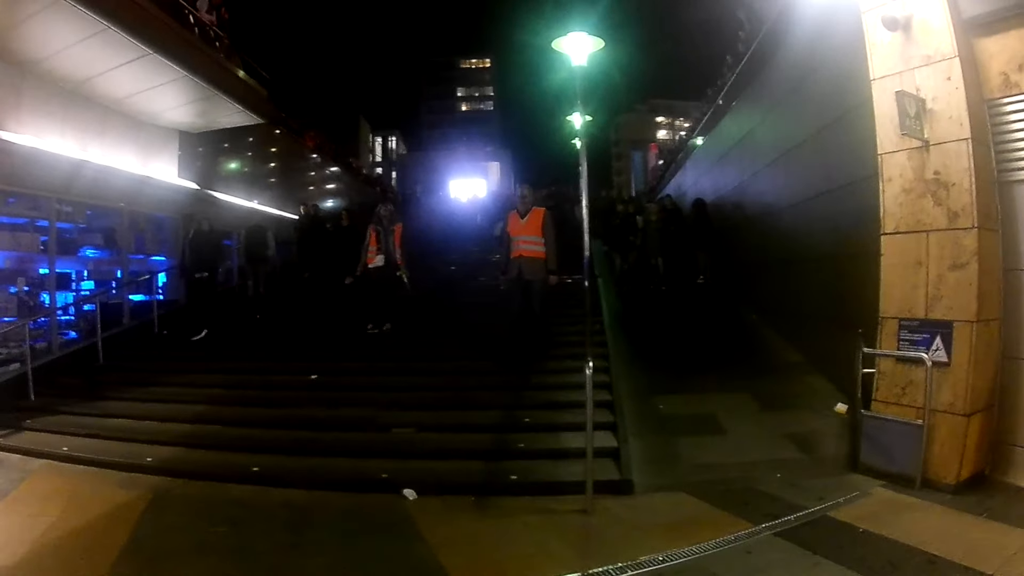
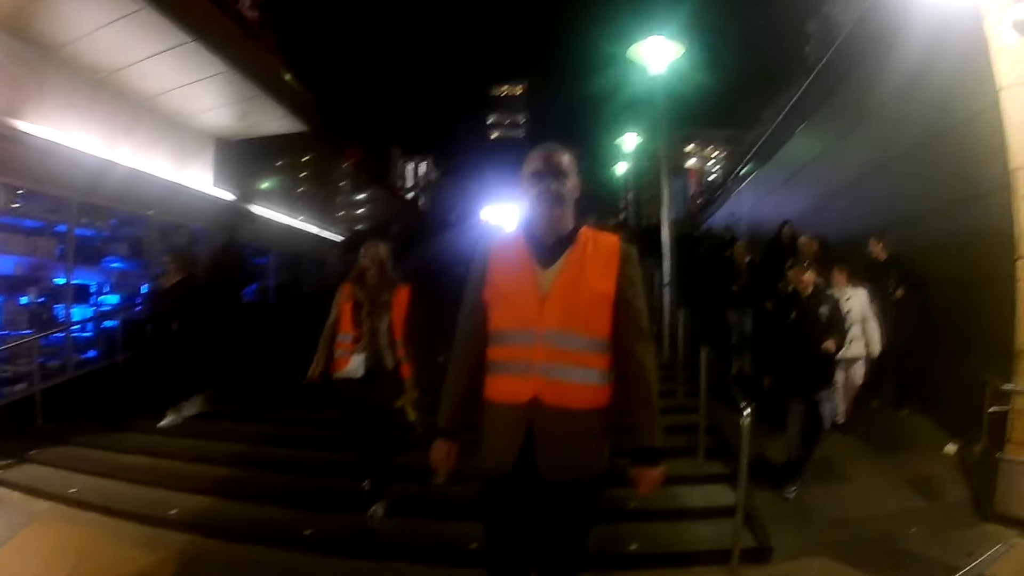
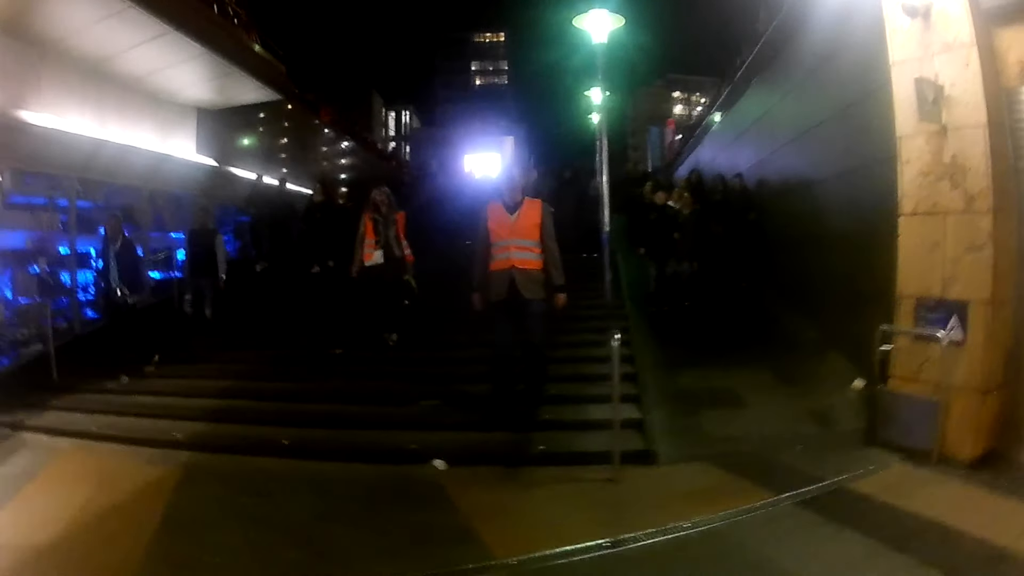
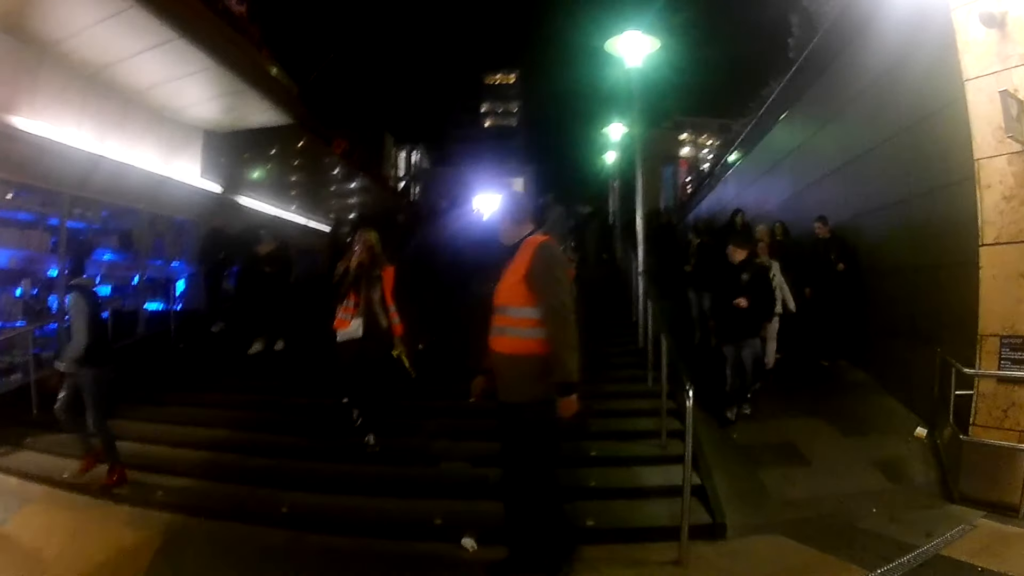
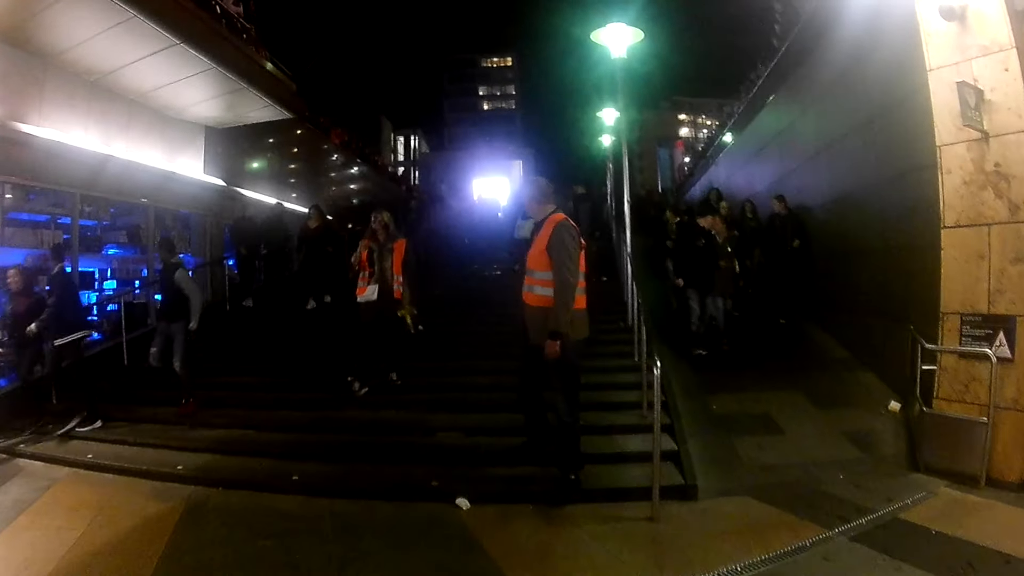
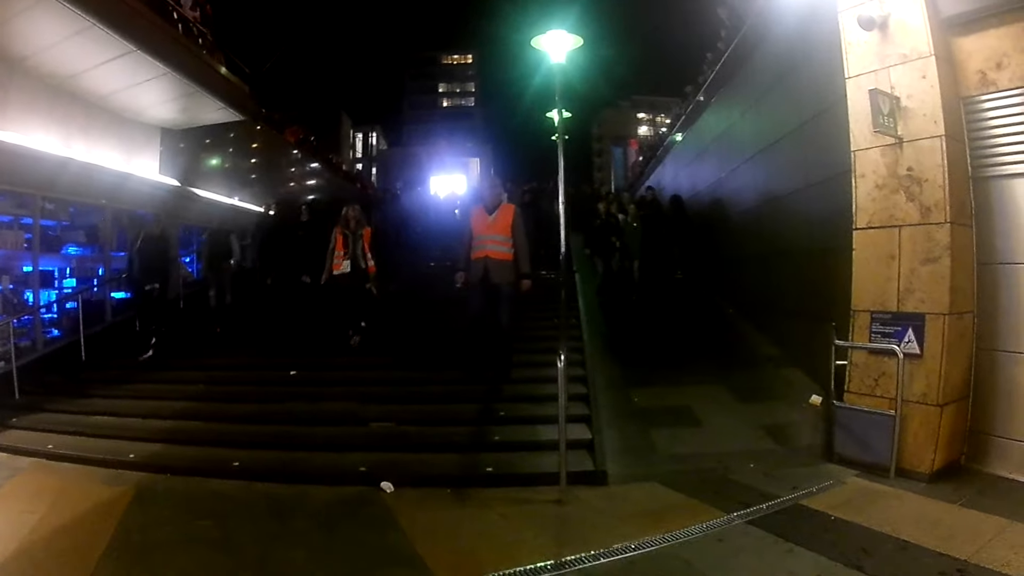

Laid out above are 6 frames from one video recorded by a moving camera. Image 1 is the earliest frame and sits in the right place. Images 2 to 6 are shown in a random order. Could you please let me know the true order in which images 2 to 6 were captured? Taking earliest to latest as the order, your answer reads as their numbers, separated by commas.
6, 3, 5, 4, 2
